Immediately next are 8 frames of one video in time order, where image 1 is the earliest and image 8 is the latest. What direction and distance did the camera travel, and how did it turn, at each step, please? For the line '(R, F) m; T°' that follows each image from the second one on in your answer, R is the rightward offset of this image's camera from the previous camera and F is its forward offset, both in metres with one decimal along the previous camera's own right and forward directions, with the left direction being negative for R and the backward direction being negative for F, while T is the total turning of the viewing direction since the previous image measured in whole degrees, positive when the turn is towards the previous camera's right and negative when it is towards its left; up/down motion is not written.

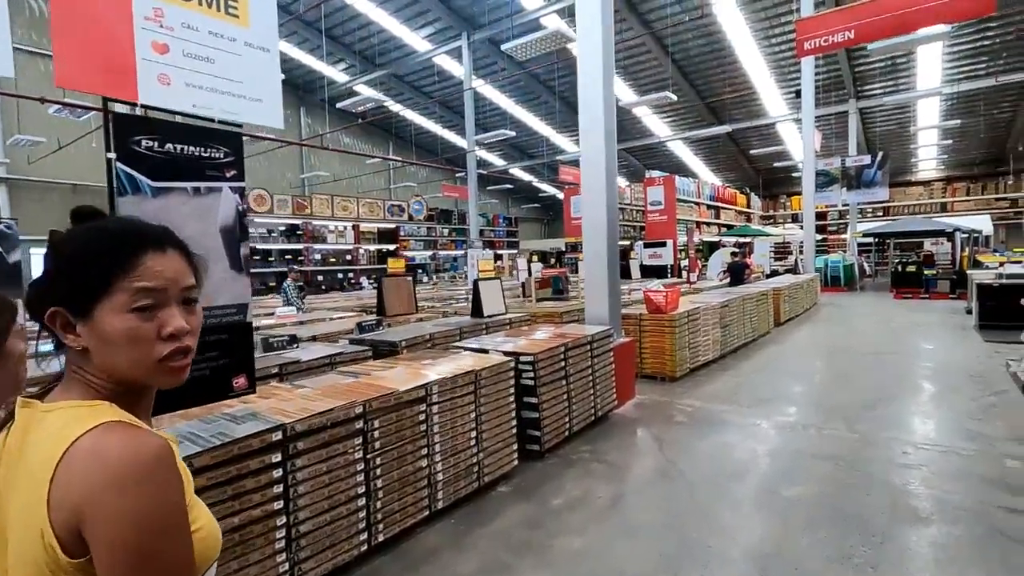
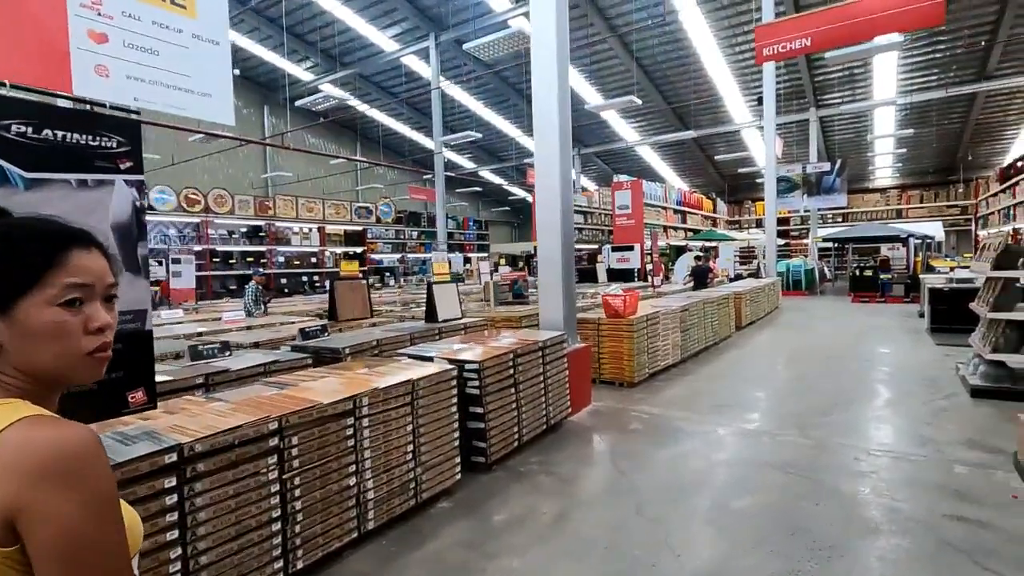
(+0.2, +0.1) m; +3°
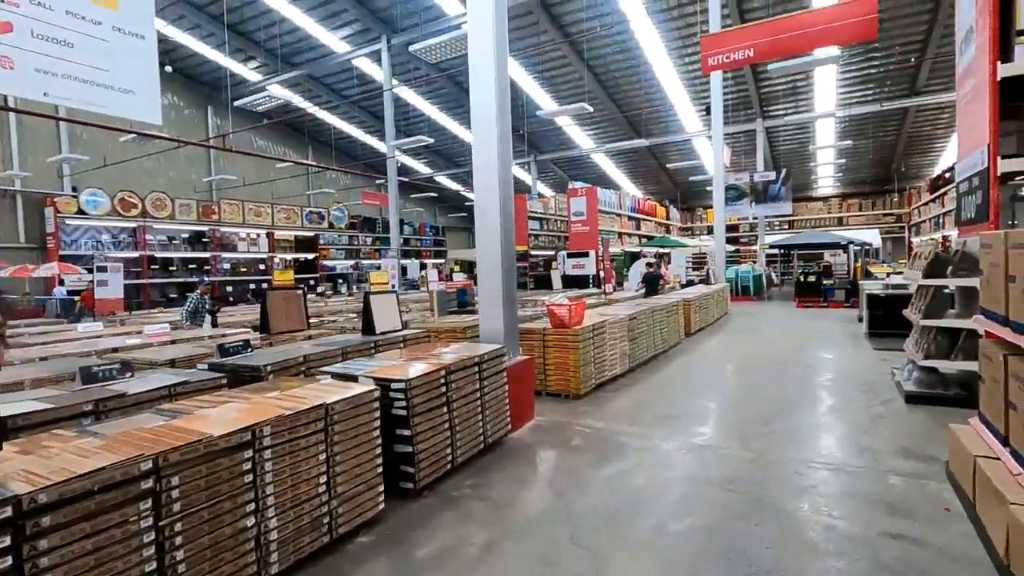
(+0.2, +0.2) m; +4°
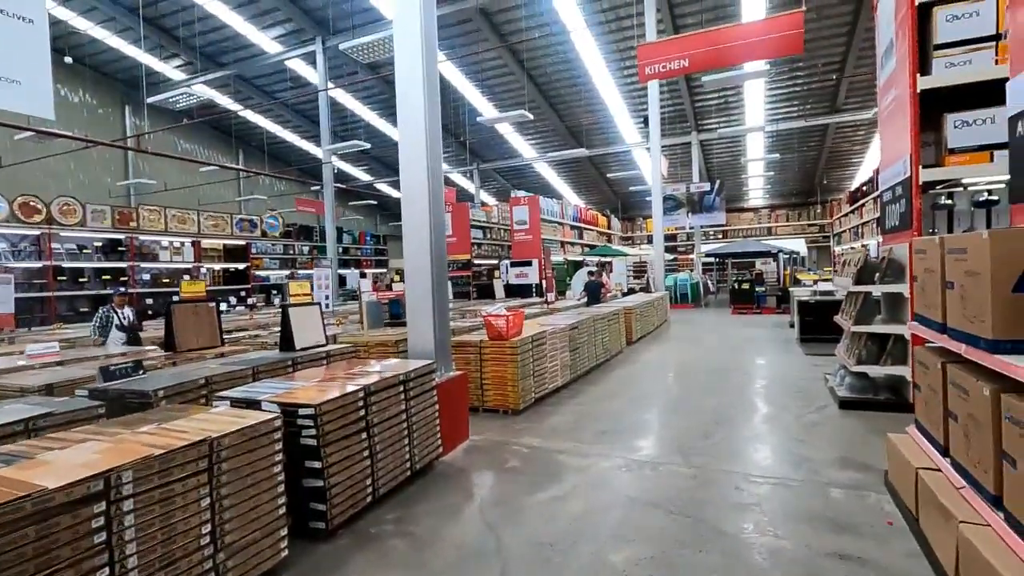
(+0.1, +0.3) m; +6°
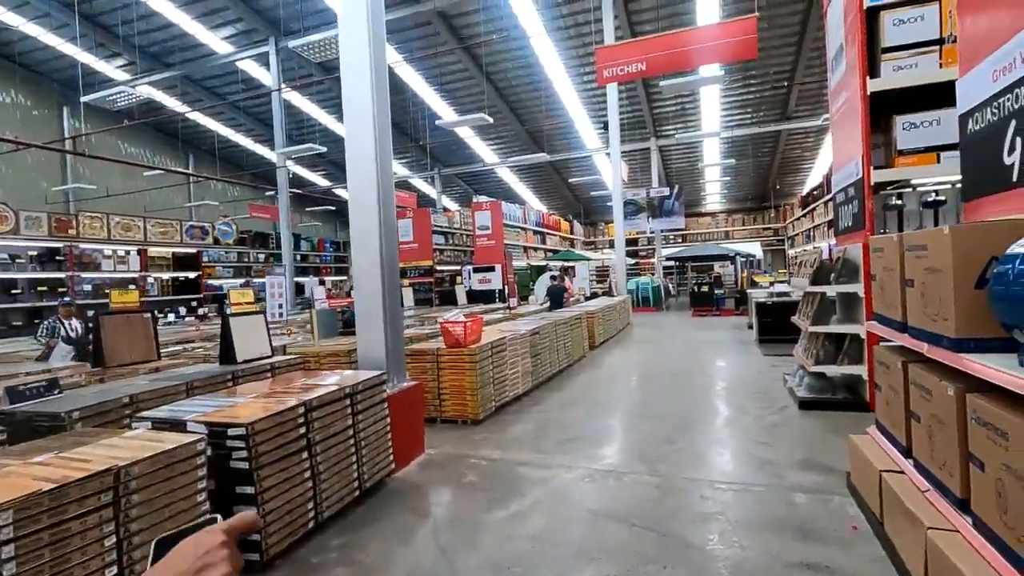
(+0.1, +0.2) m; +4°
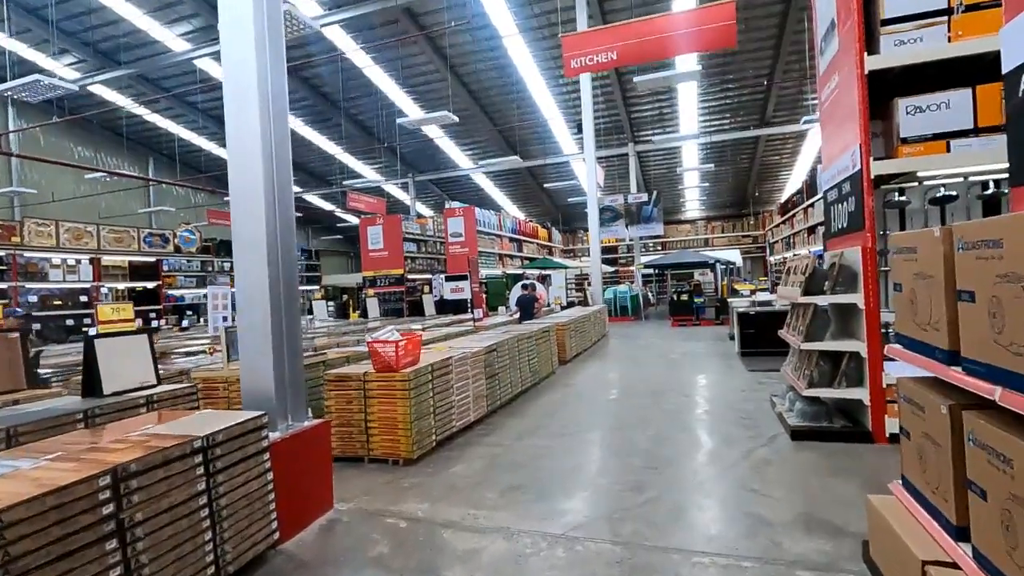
(+0.3, +0.7) m; +2°
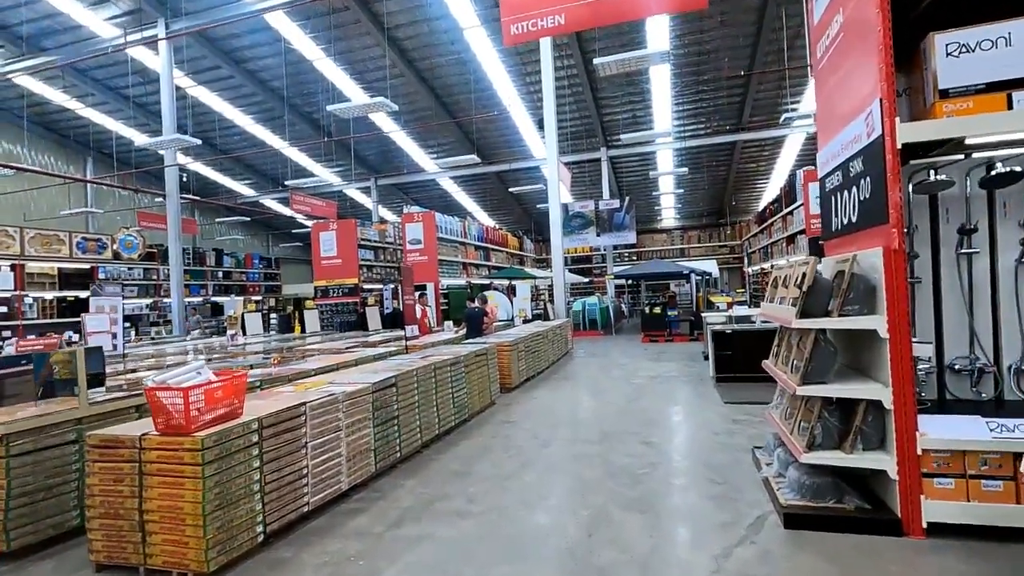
(+0.6, +1.3) m; +2°
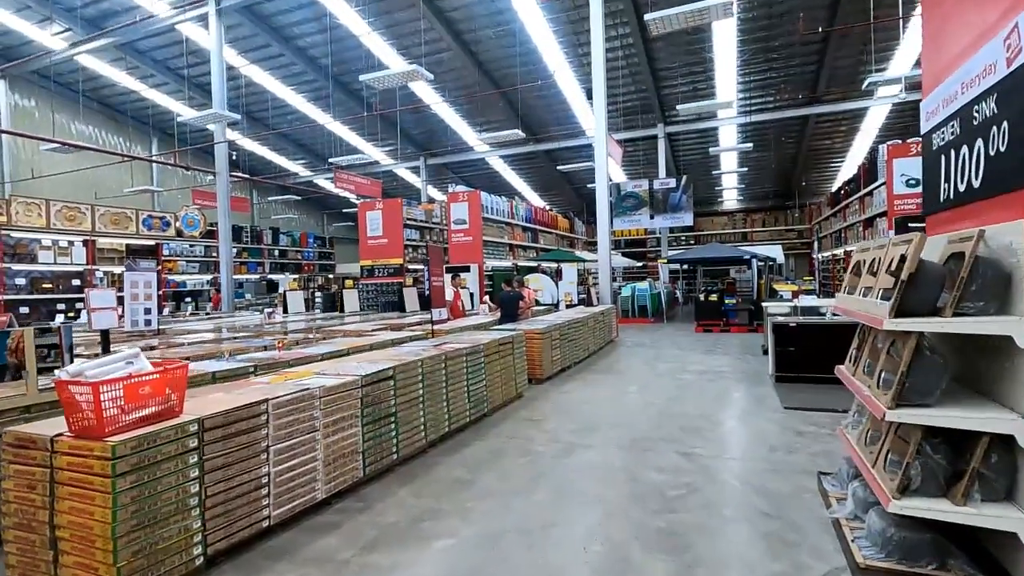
(+0.2, +0.6) m; -6°
